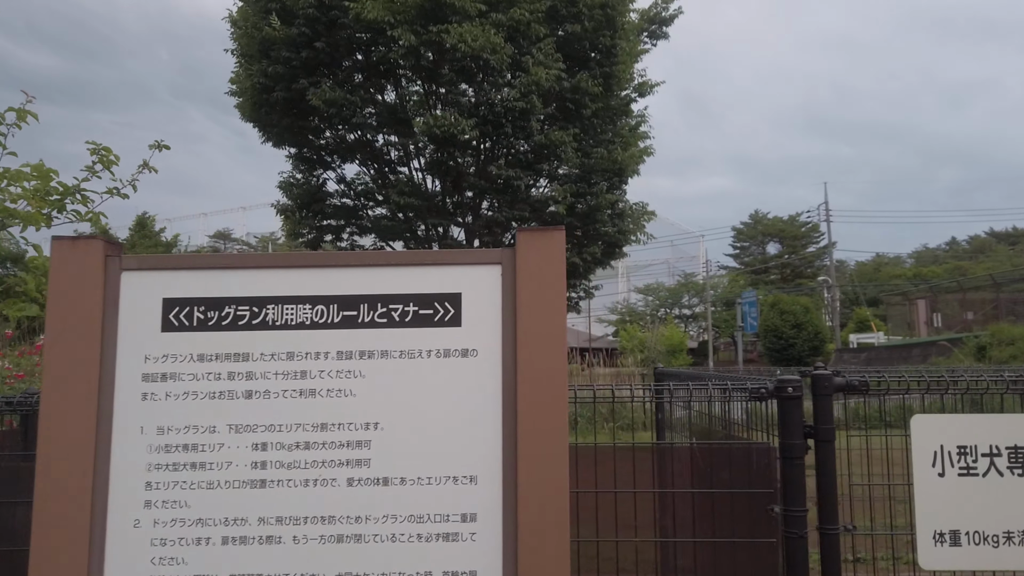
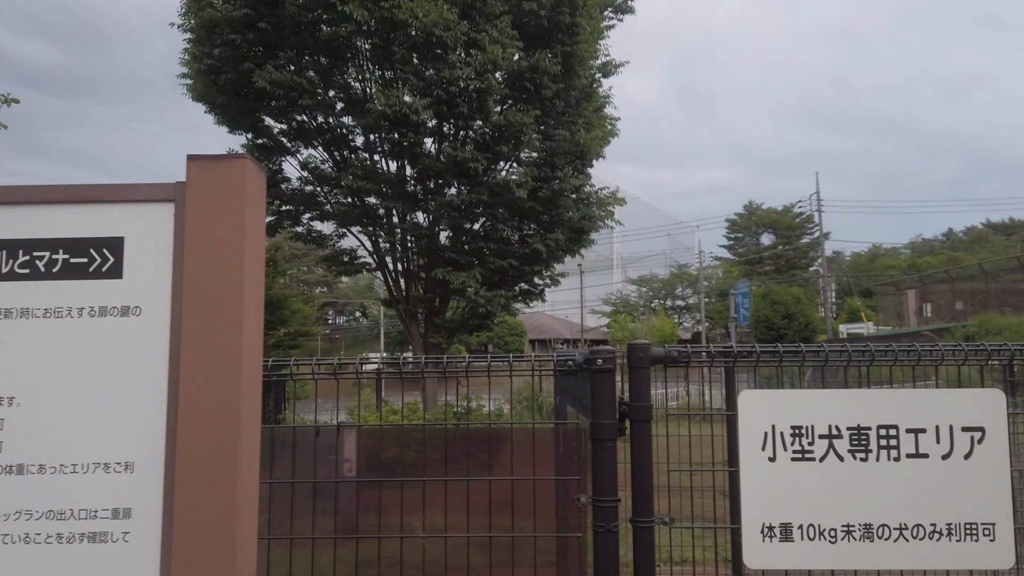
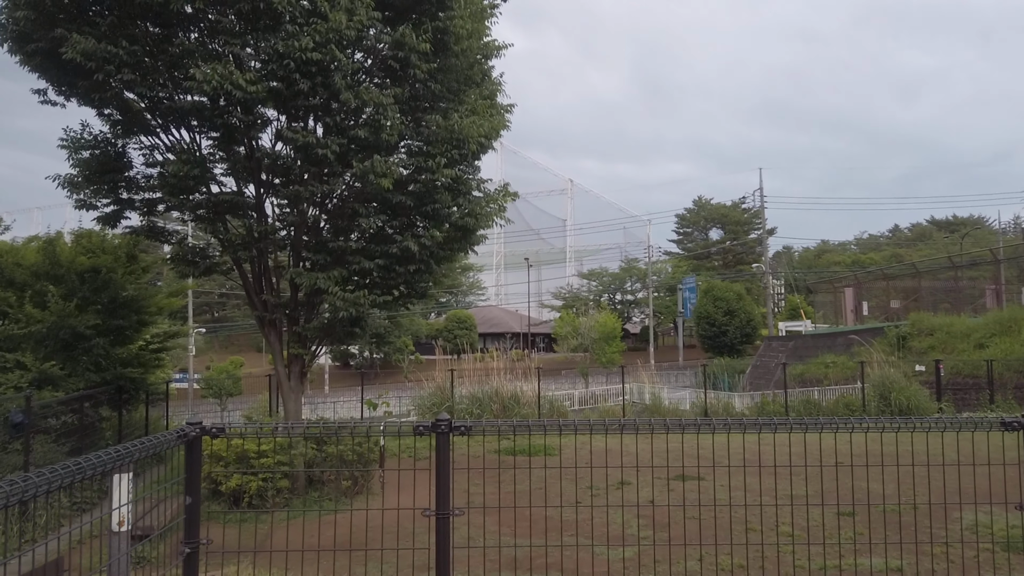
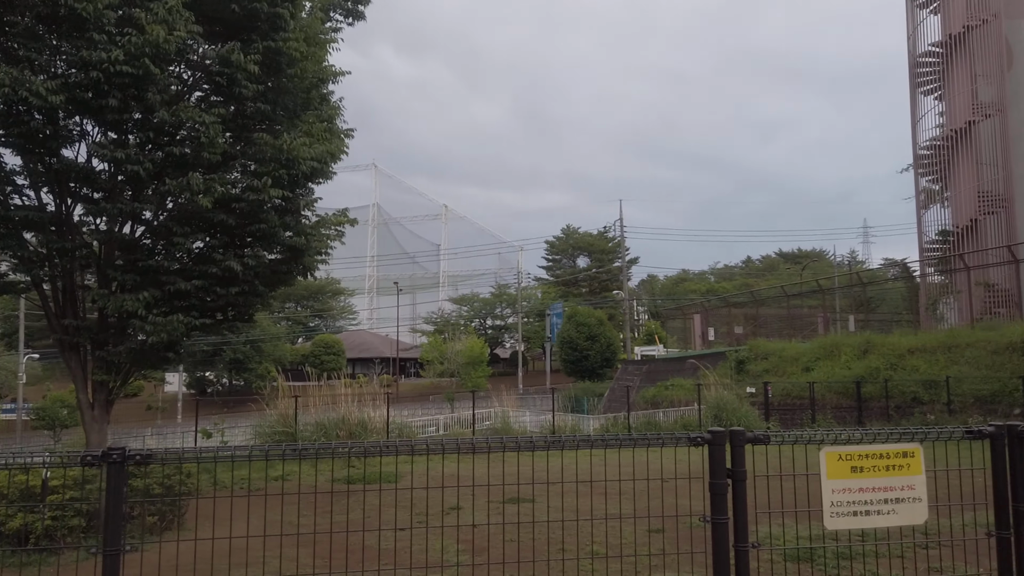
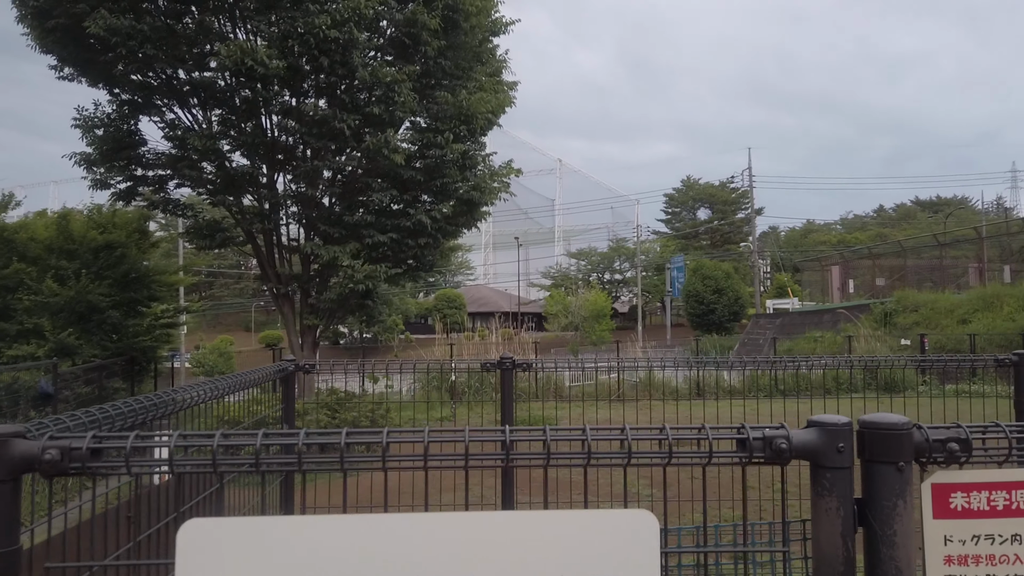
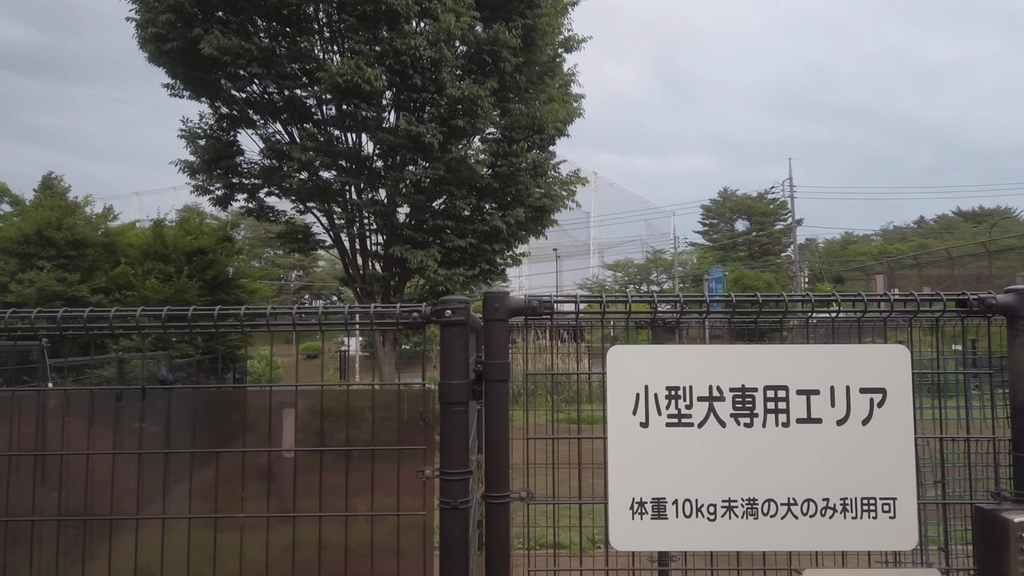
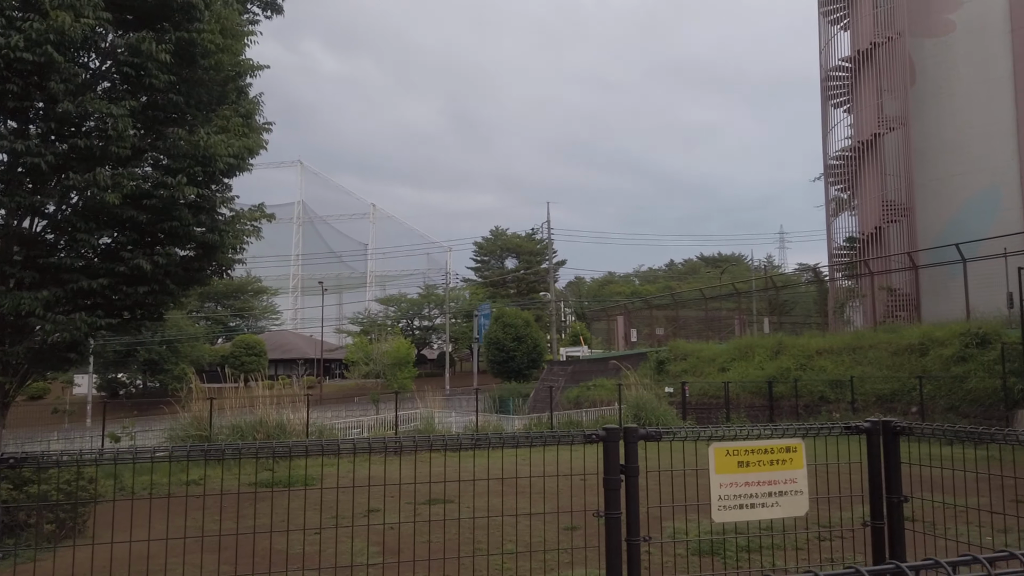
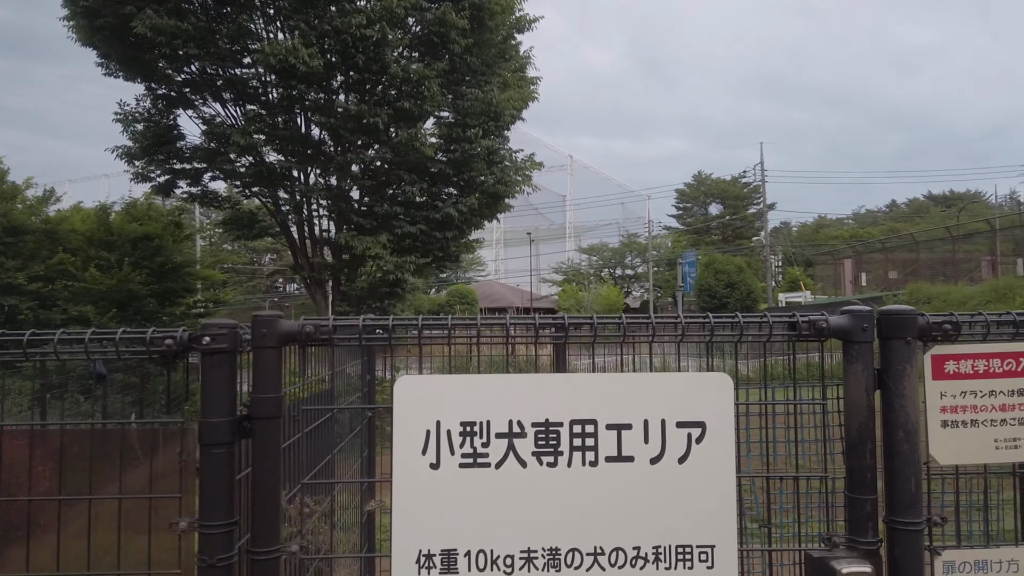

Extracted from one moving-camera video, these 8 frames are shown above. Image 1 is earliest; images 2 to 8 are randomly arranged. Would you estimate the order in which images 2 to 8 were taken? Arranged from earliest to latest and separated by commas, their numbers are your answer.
2, 6, 8, 5, 3, 4, 7
